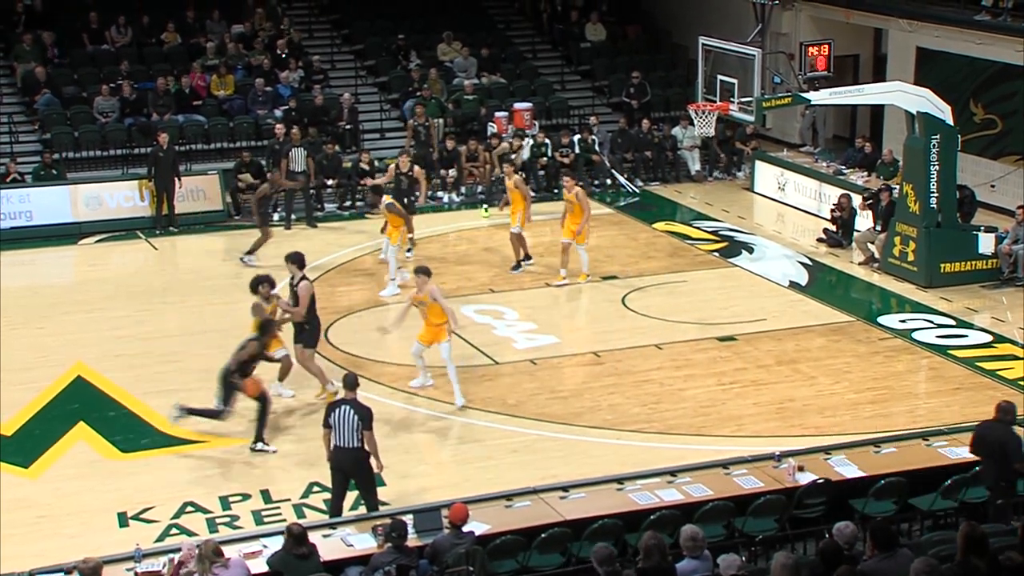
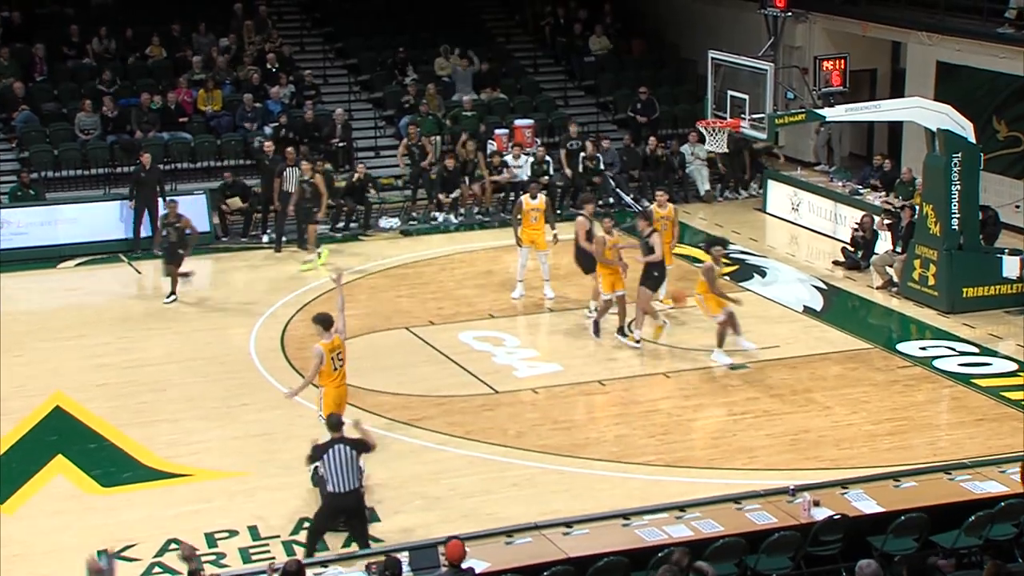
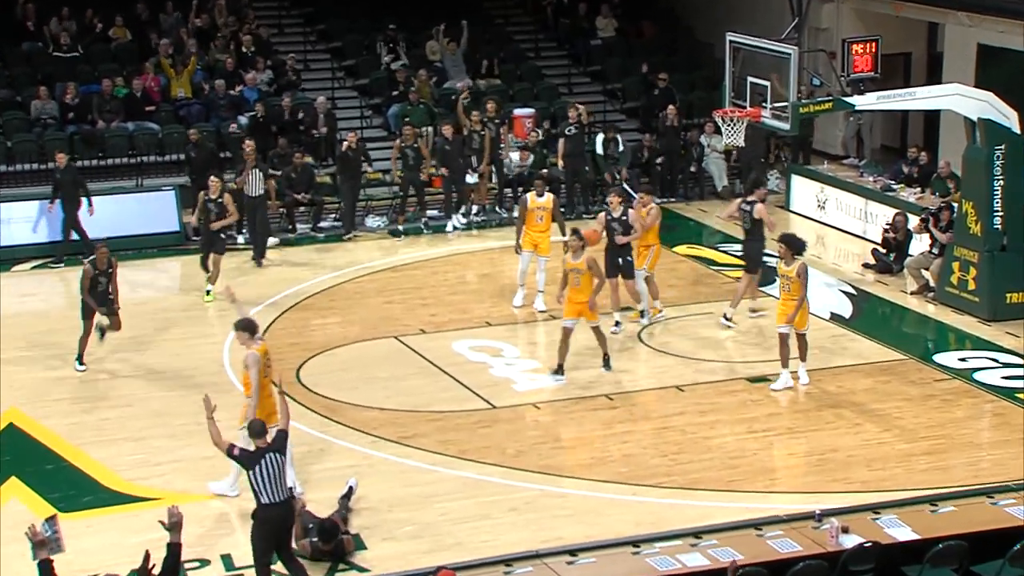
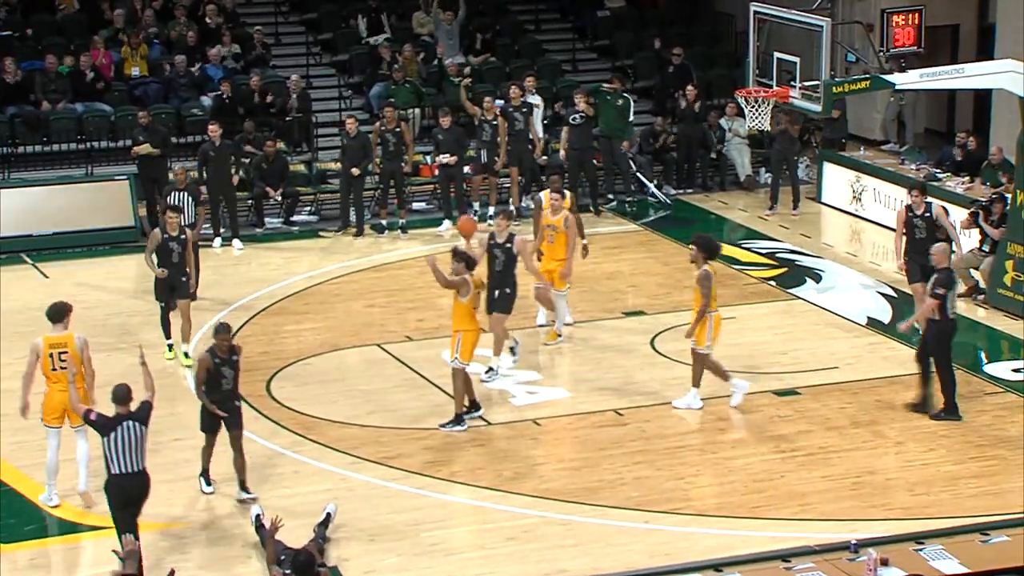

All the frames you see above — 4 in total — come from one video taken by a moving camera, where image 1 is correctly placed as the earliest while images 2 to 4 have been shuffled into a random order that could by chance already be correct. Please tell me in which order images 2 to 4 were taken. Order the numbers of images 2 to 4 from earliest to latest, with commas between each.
2, 3, 4
